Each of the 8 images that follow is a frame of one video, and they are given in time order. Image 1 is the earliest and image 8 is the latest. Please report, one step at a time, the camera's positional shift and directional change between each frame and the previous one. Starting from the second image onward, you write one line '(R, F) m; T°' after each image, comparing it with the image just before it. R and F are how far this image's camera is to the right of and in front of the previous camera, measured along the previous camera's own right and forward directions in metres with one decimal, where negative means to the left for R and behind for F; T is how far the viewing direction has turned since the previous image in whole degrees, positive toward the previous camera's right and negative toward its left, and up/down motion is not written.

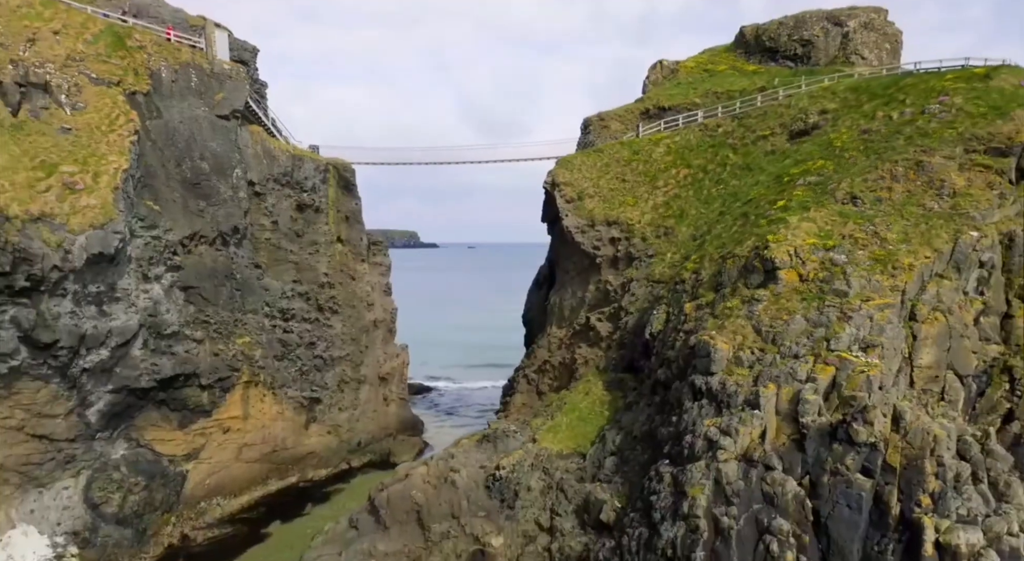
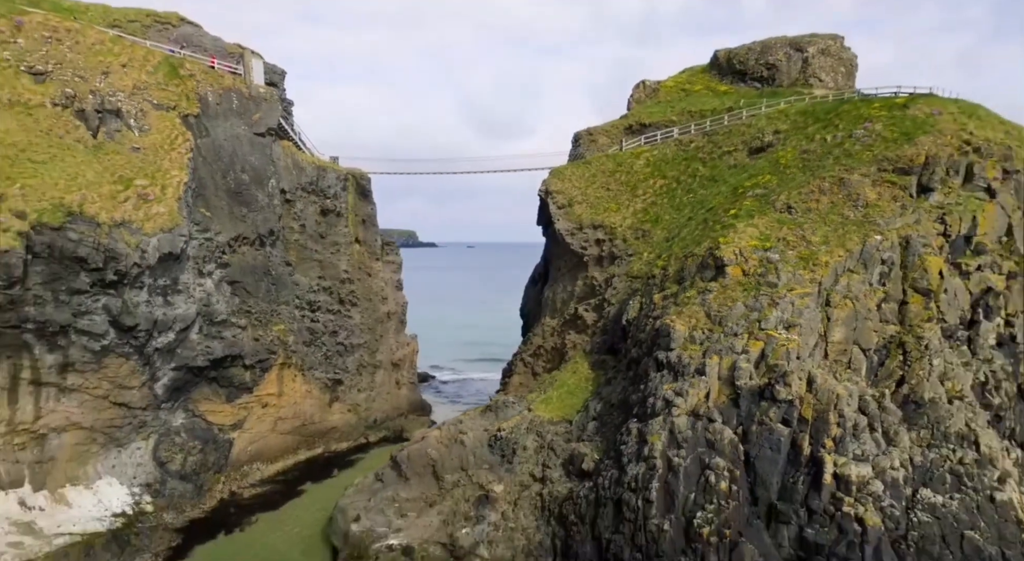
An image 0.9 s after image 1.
(0.0, -4.3) m; 0°
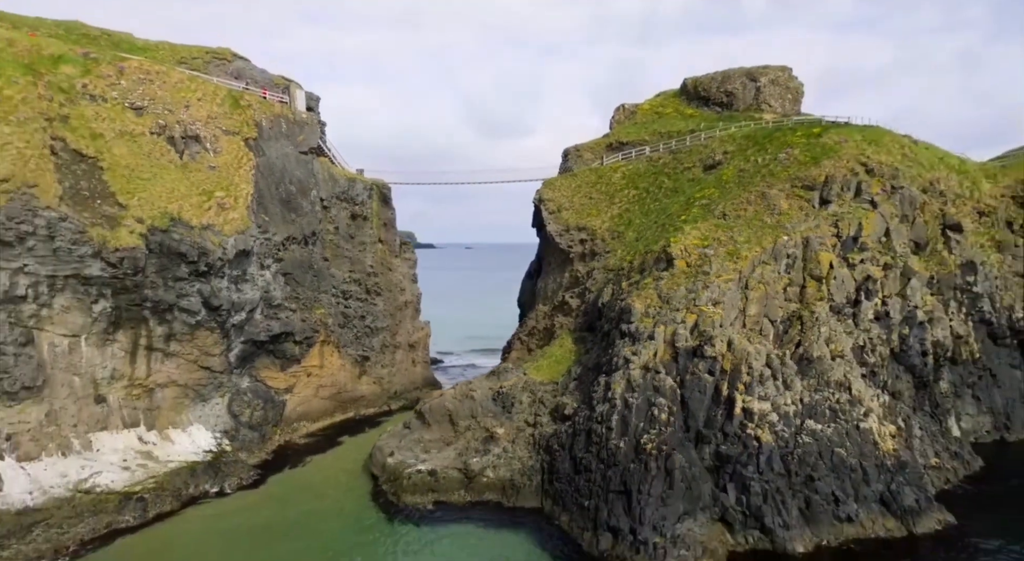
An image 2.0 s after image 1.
(0.0, -7.1) m; 0°
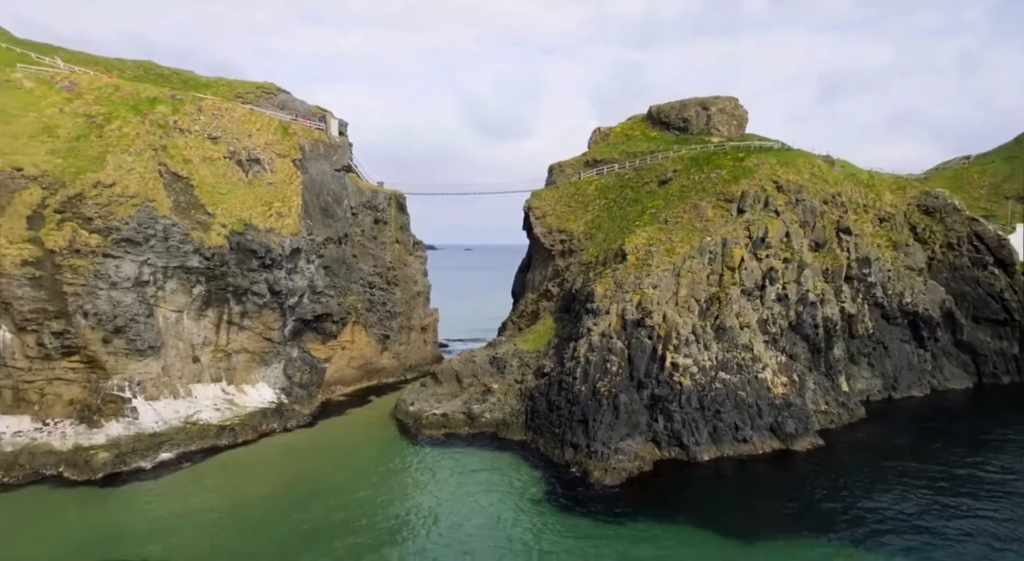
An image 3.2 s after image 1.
(+0.4, -9.5) m; 0°
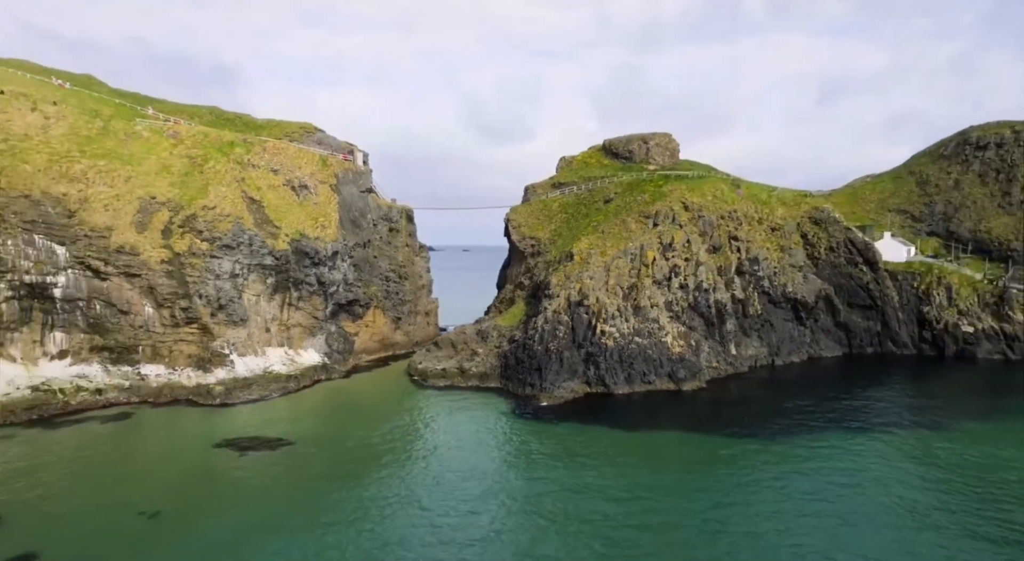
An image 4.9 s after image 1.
(+1.6, -15.6) m; 0°
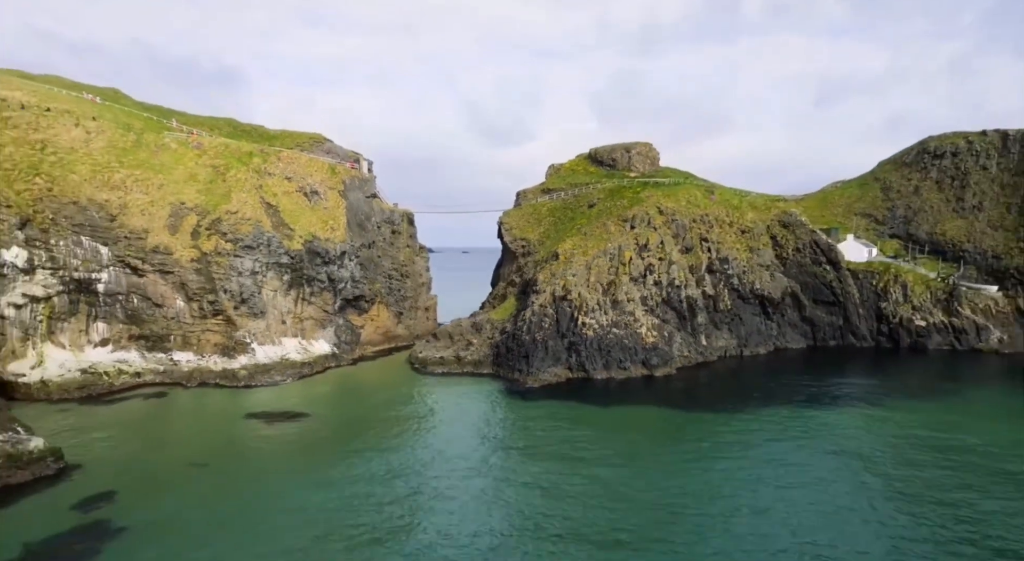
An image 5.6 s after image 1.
(+0.8, -5.9) m; 0°
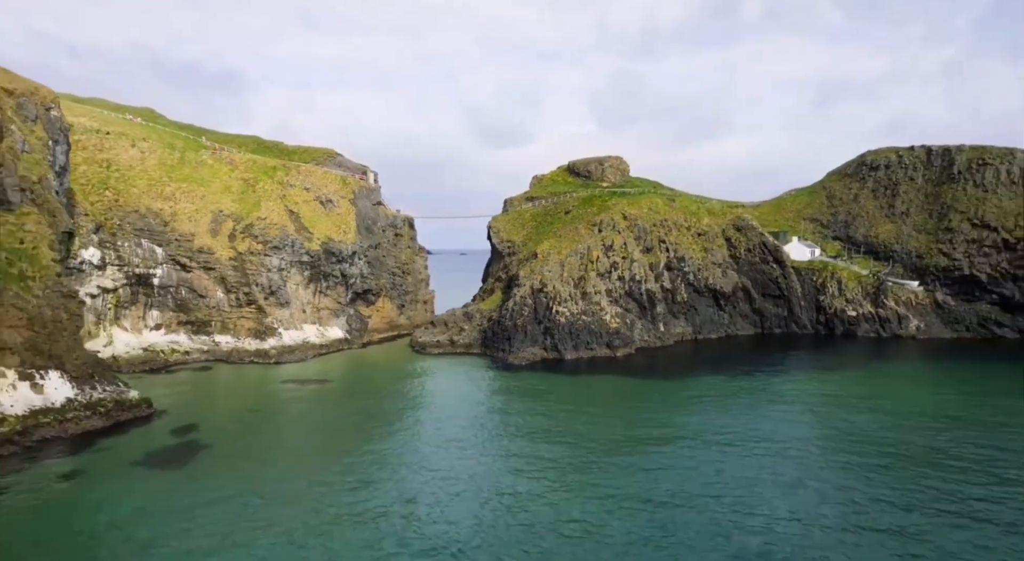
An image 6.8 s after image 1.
(+1.4, -10.7) m; 0°
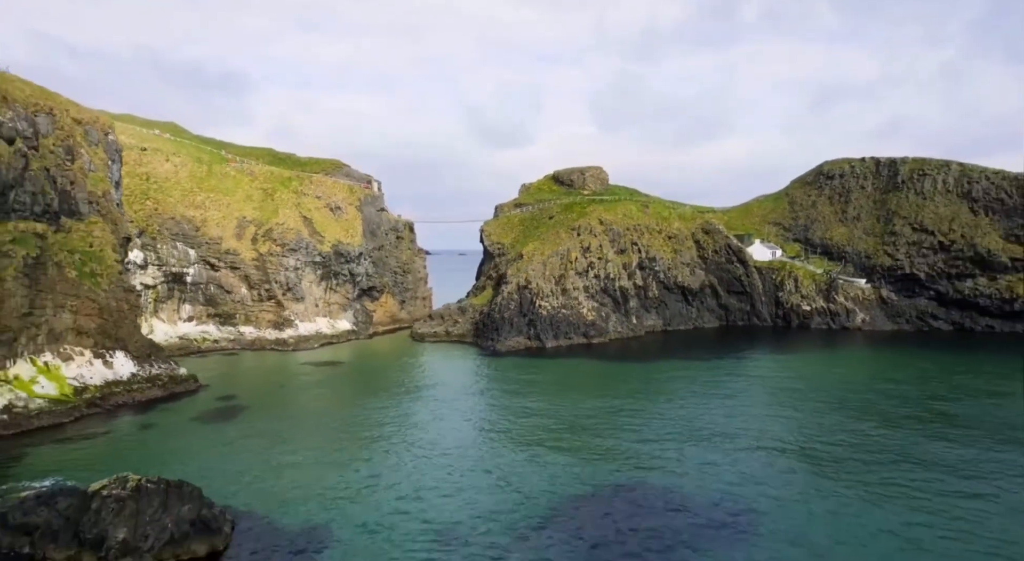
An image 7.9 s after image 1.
(+1.3, -9.1) m; 0°
